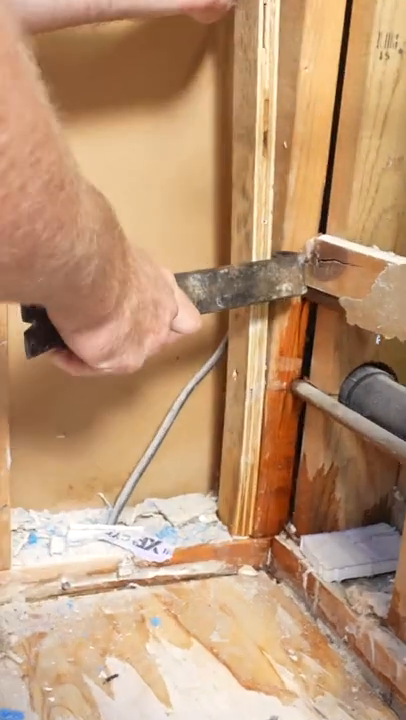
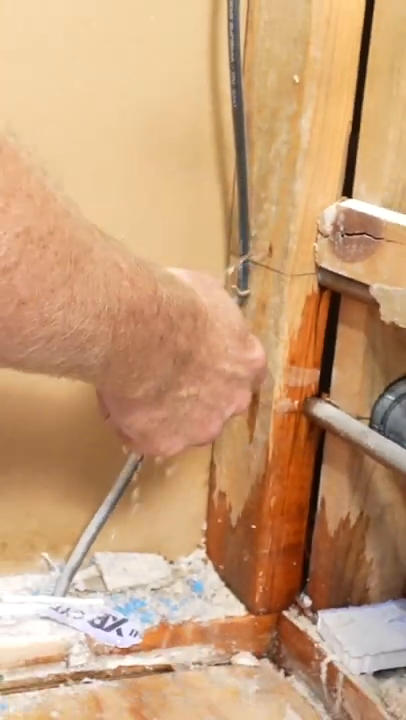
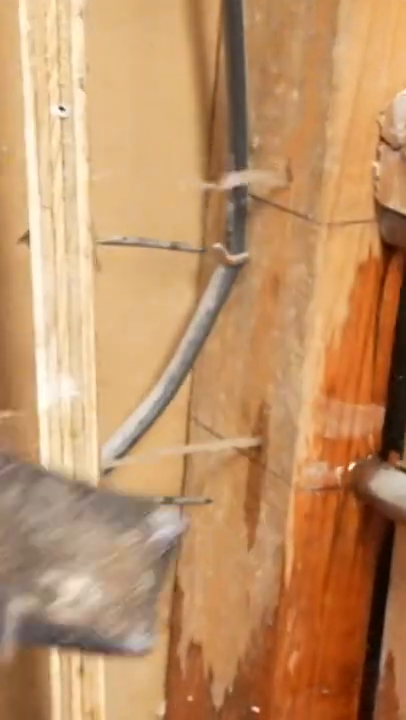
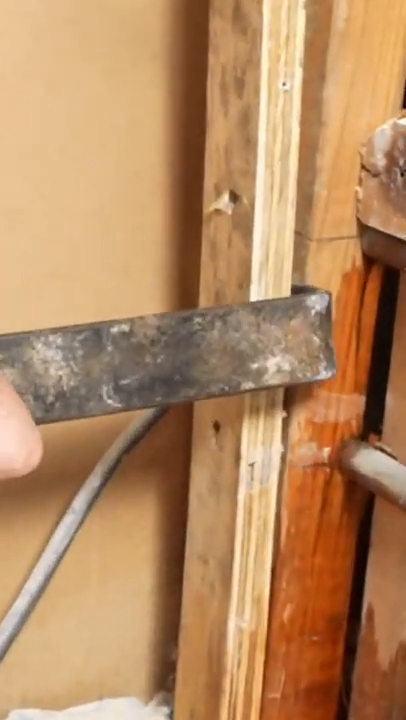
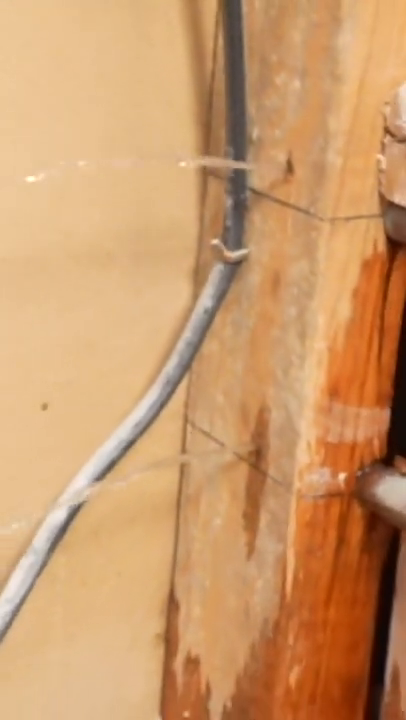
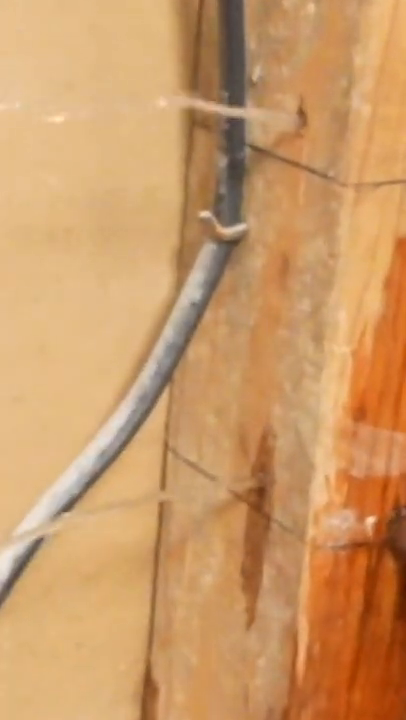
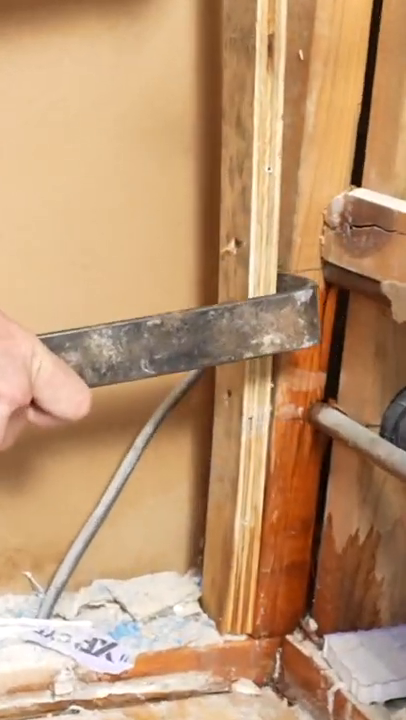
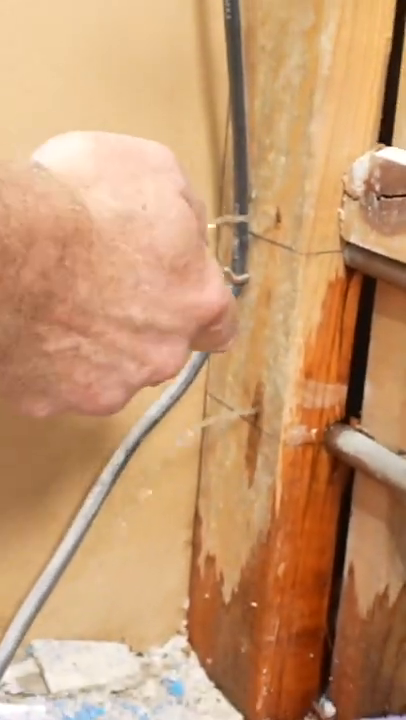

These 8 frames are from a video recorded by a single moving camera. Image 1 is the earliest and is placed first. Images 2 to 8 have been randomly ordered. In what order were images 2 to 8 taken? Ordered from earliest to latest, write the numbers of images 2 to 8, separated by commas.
7, 4, 3, 6, 5, 8, 2
